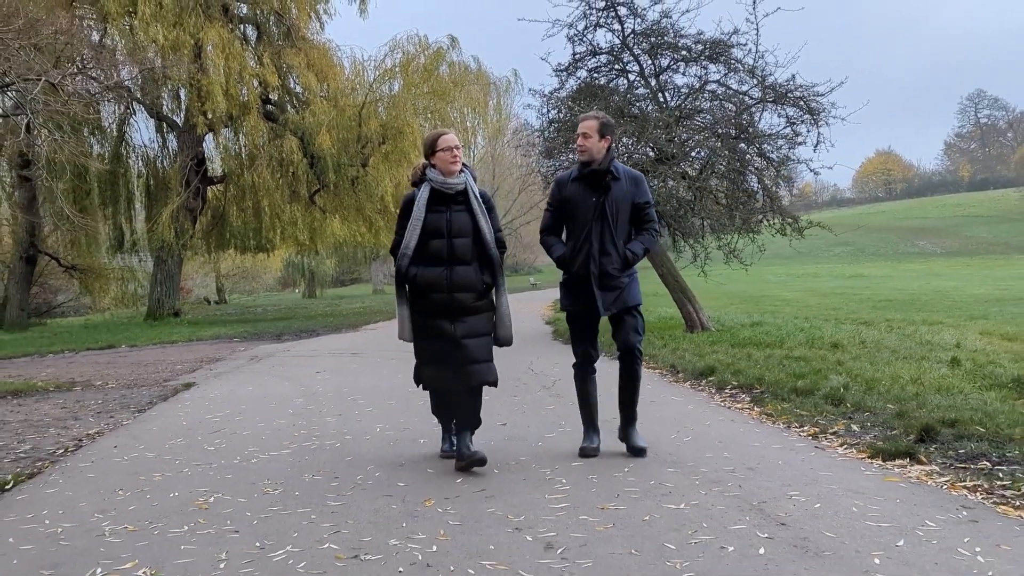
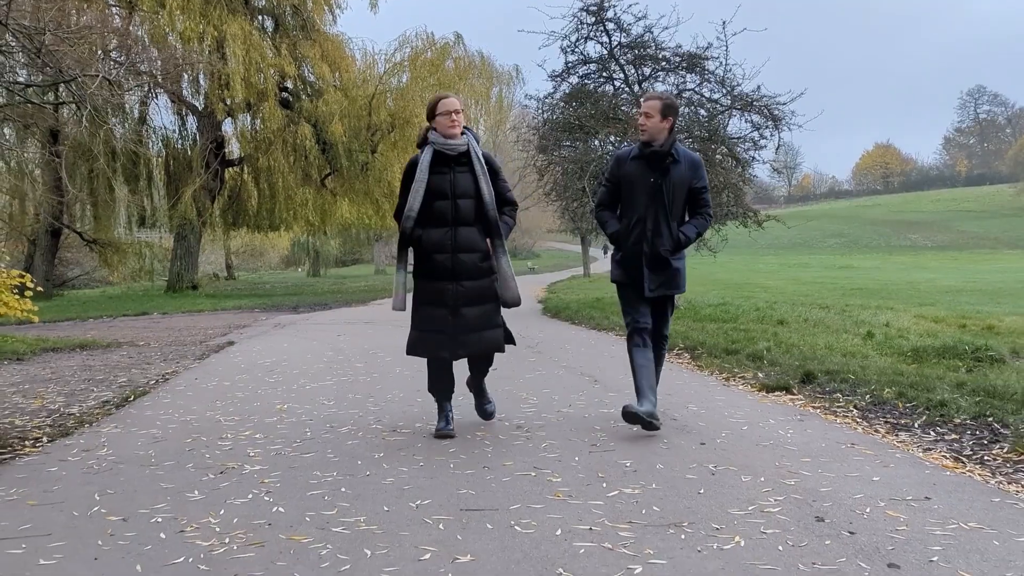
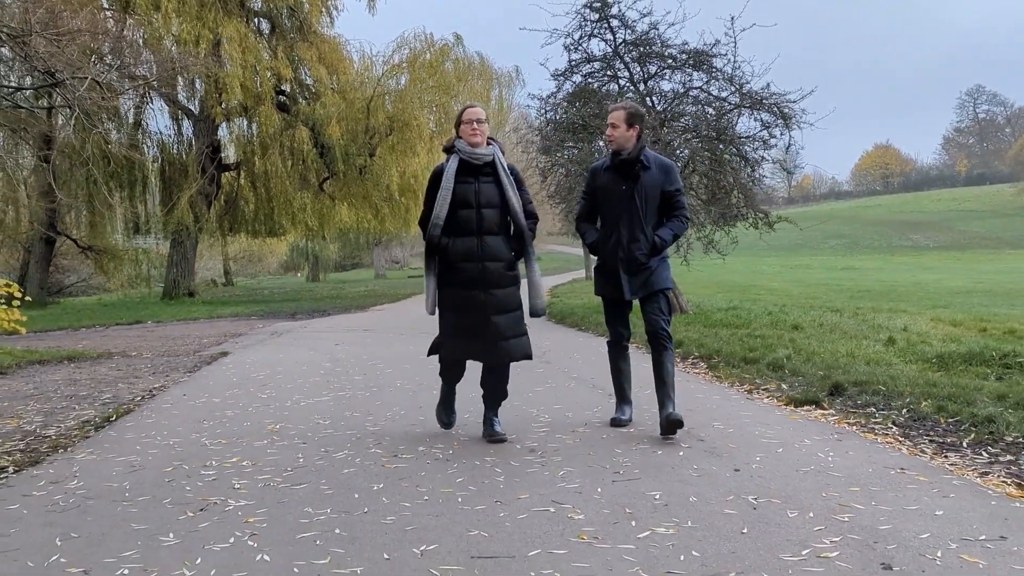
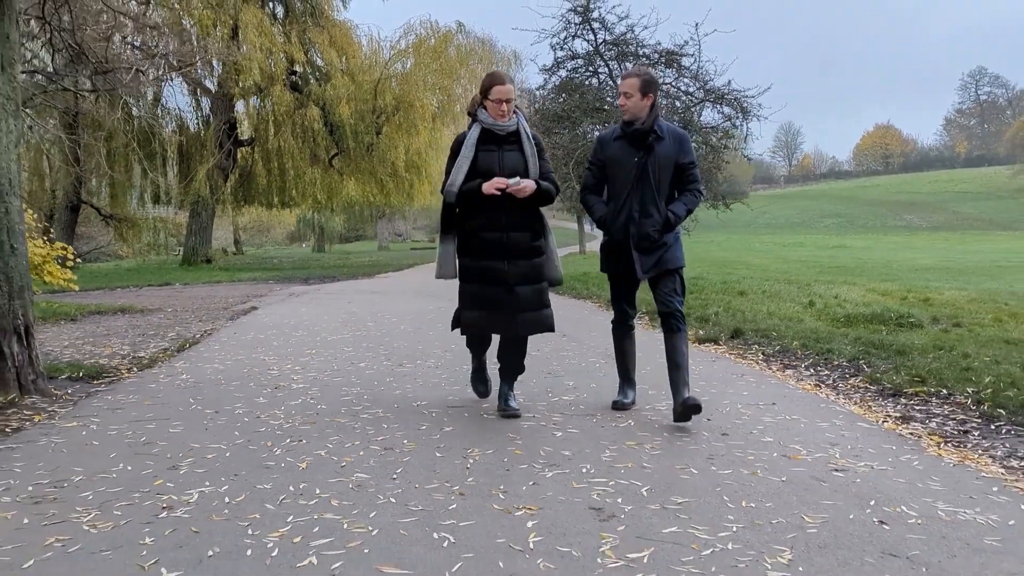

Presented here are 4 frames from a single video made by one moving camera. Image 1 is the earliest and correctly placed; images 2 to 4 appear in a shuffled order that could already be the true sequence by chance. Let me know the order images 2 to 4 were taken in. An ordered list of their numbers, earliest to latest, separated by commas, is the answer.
3, 2, 4
